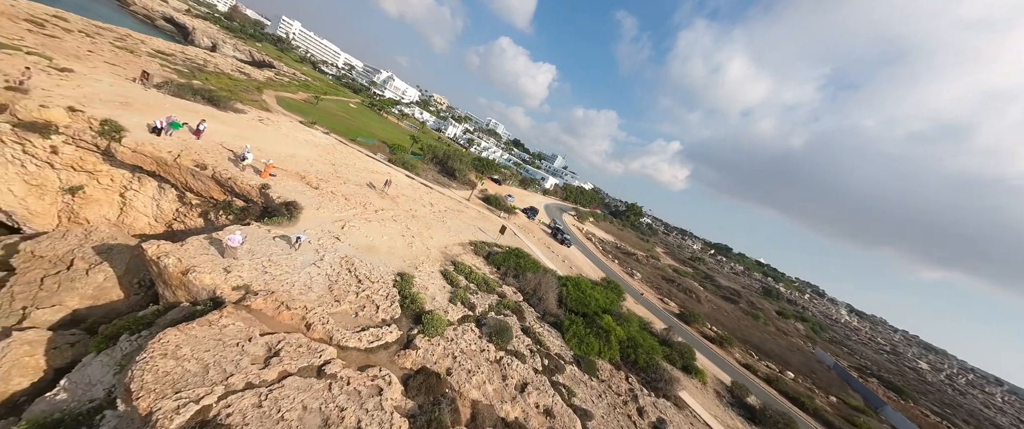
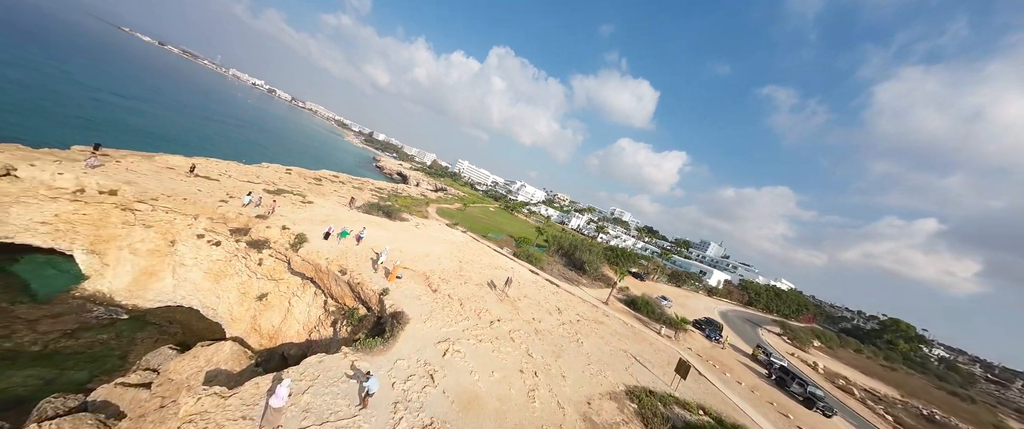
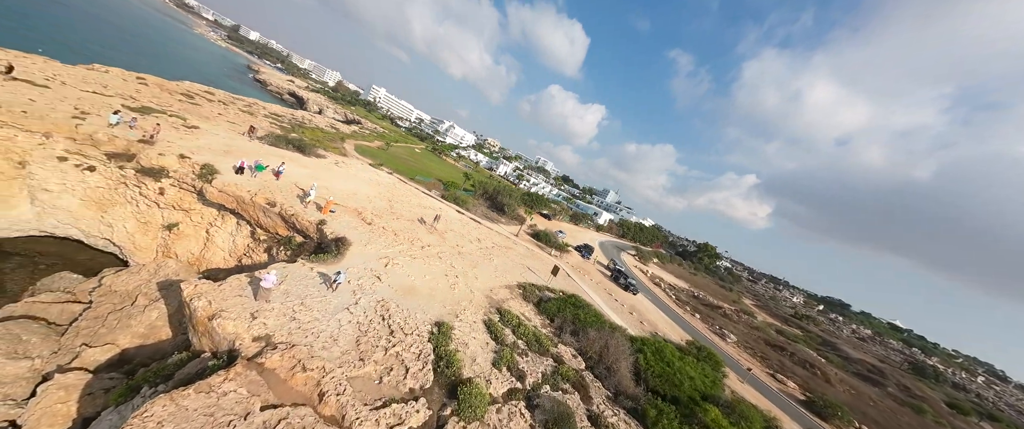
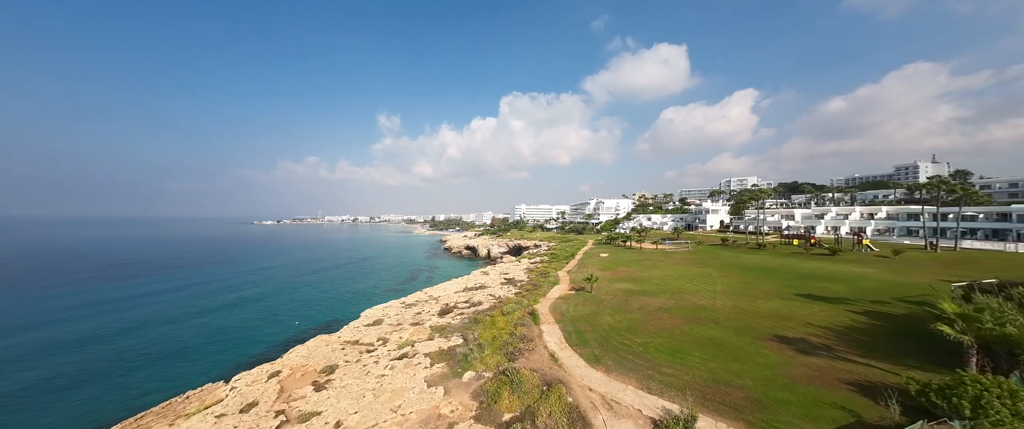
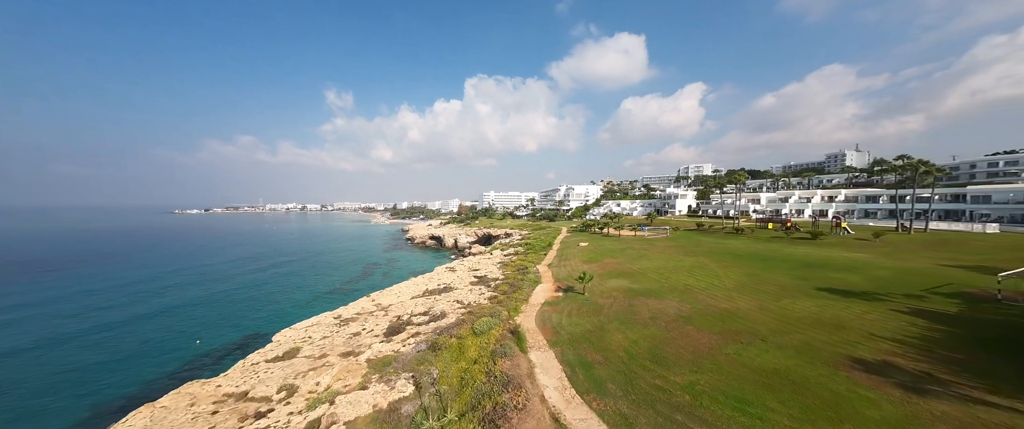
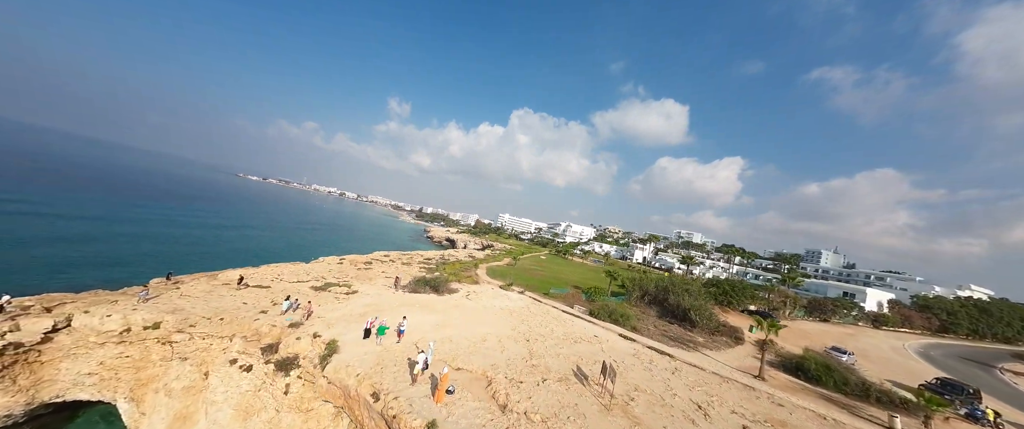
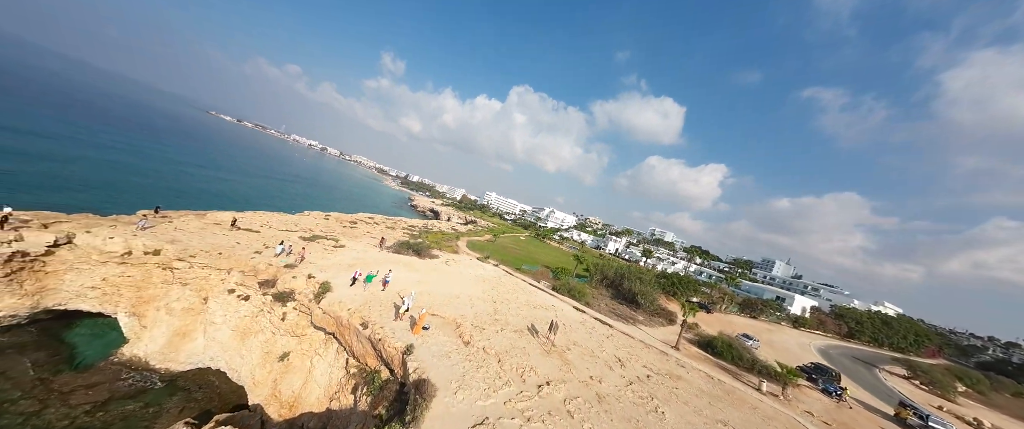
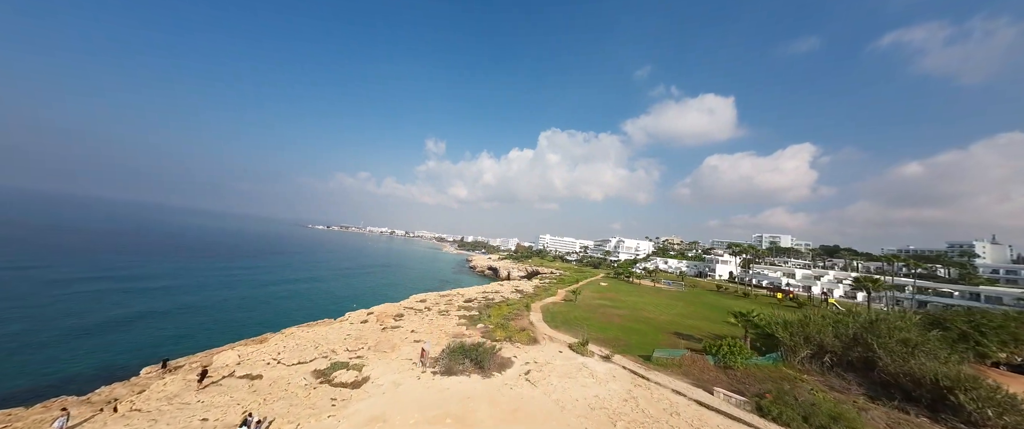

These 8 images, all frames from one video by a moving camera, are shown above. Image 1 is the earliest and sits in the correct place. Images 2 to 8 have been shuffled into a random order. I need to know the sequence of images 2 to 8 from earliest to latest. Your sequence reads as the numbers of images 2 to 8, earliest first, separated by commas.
3, 2, 7, 6, 8, 4, 5
